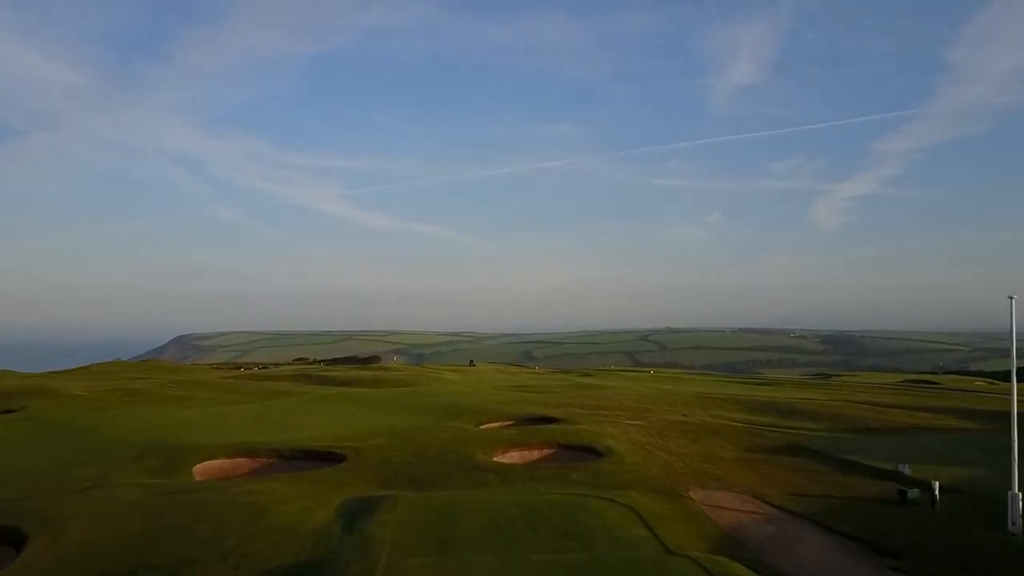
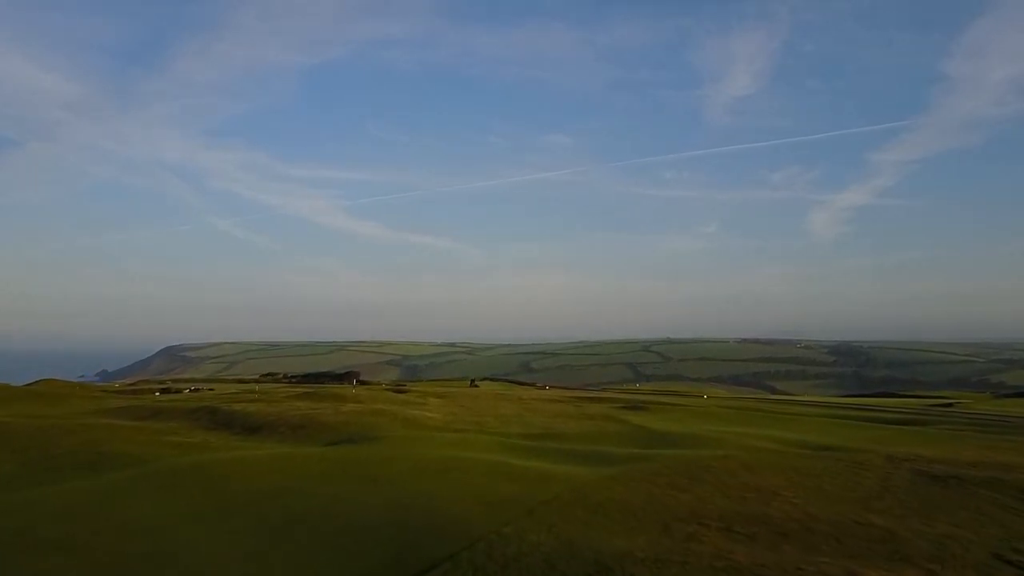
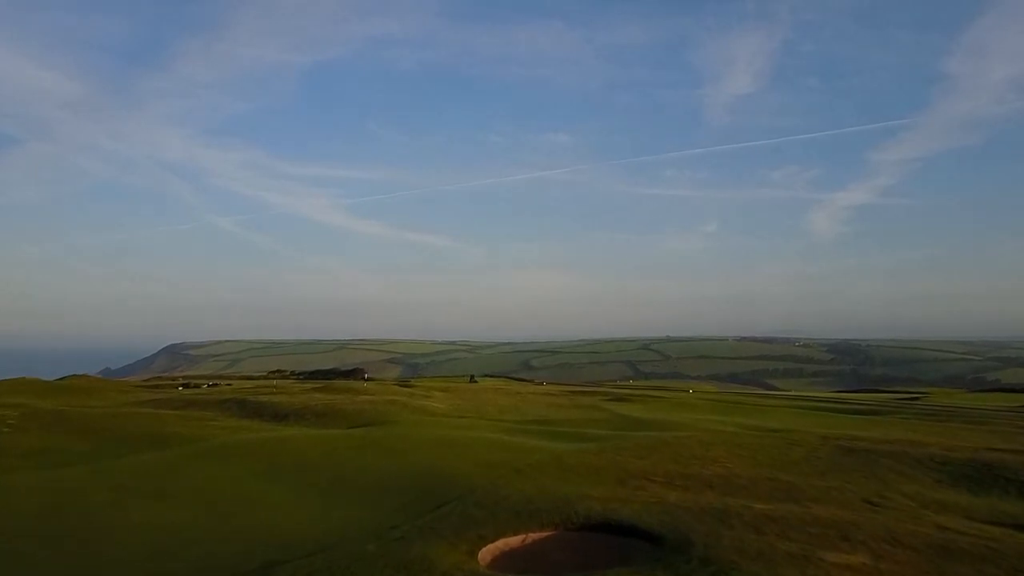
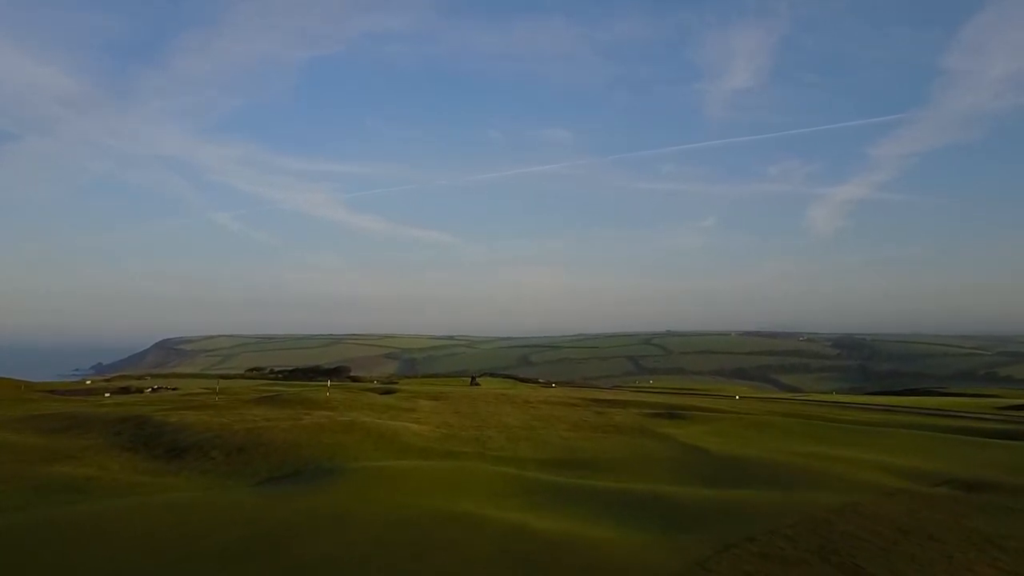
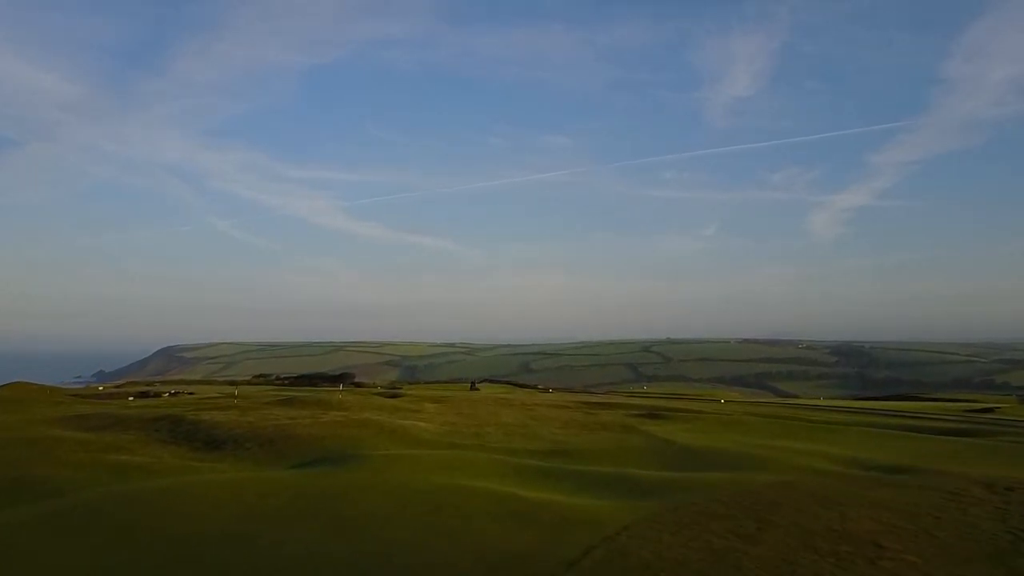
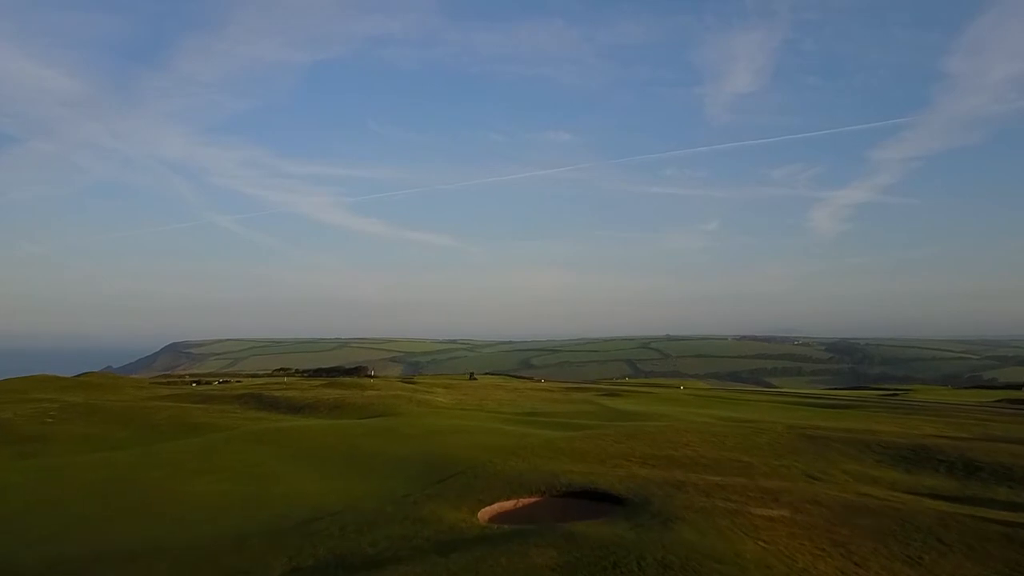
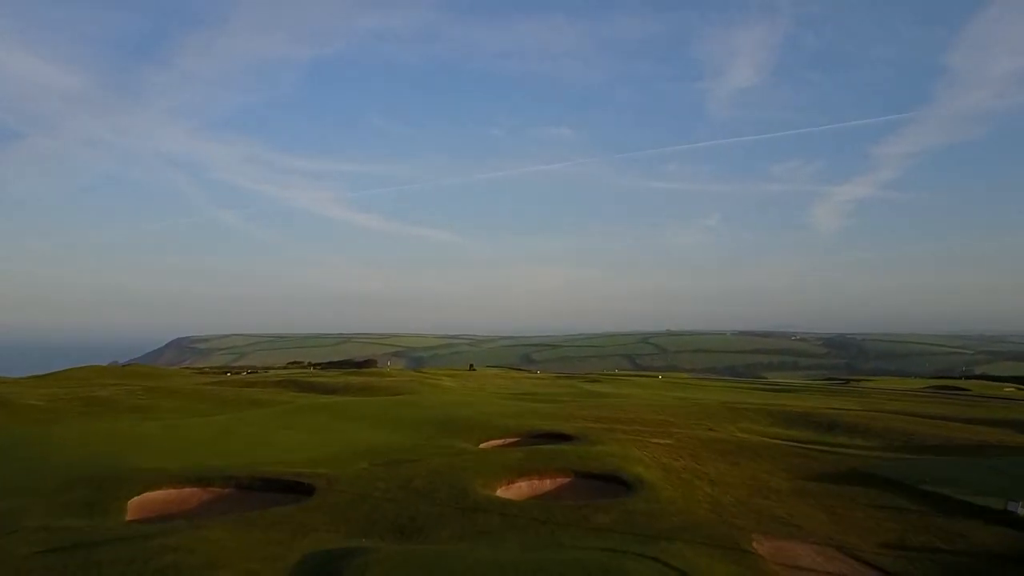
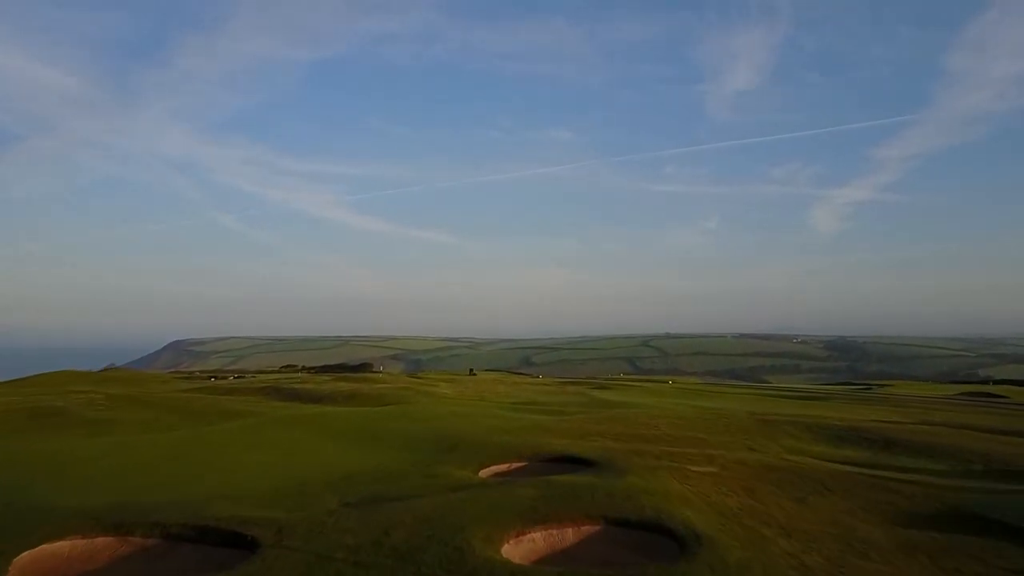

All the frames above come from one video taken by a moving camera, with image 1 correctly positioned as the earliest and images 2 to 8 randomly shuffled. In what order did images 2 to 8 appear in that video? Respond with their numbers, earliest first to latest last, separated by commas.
7, 8, 6, 3, 2, 5, 4
